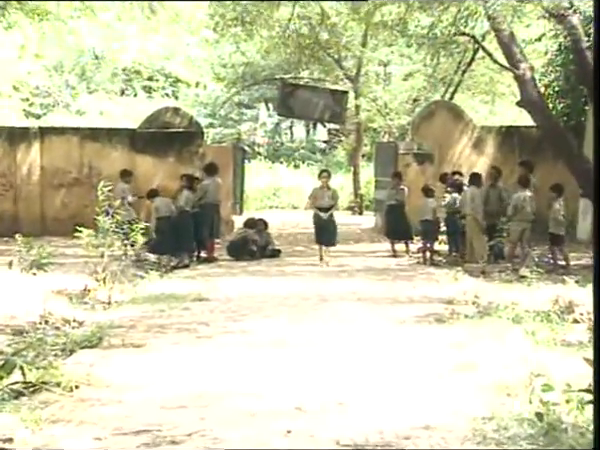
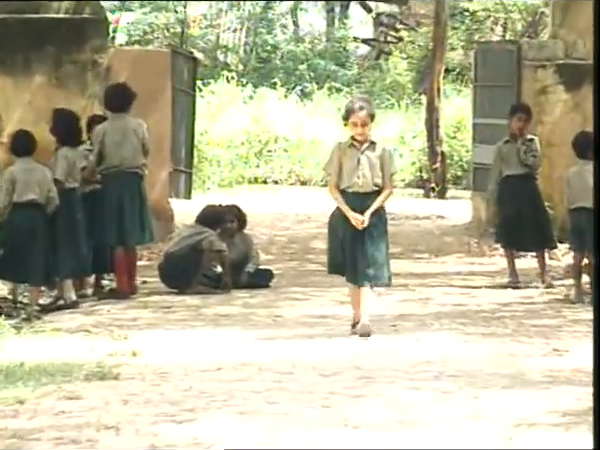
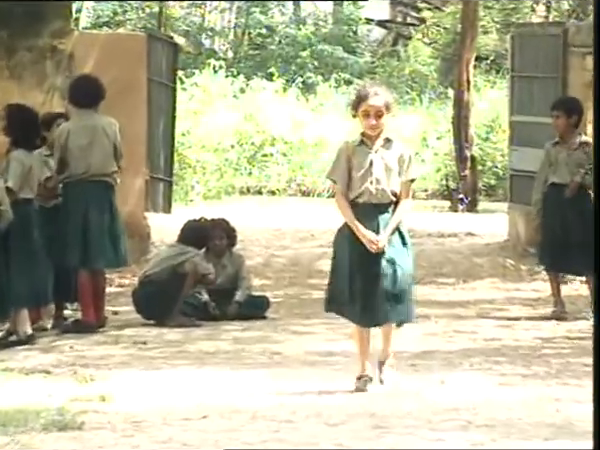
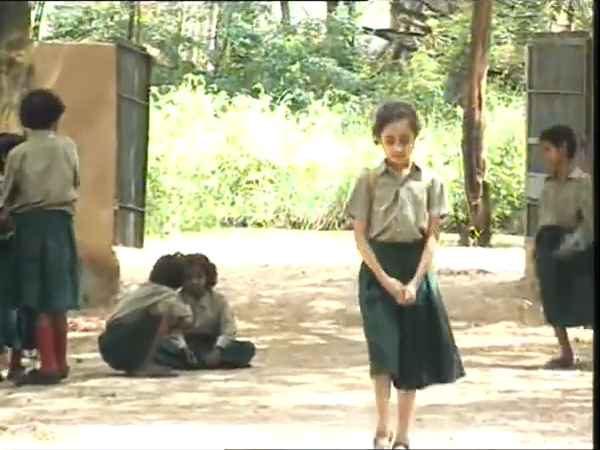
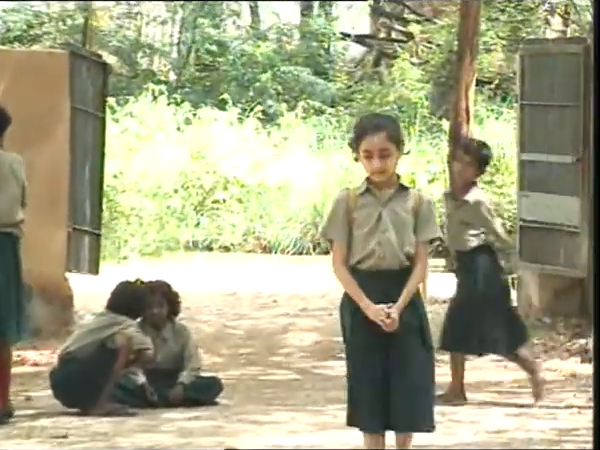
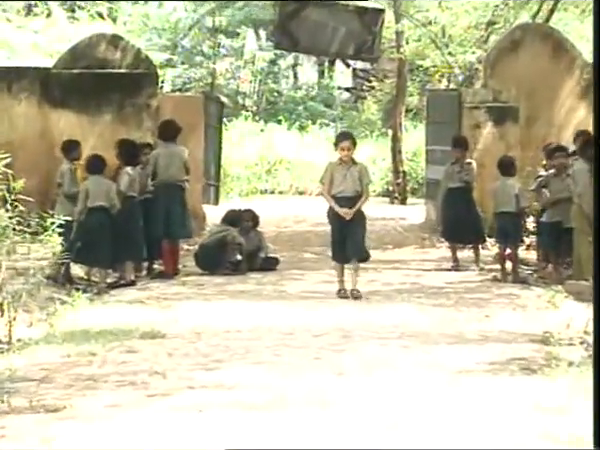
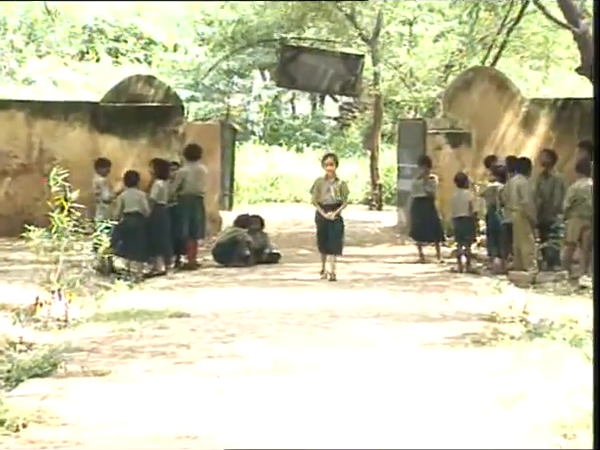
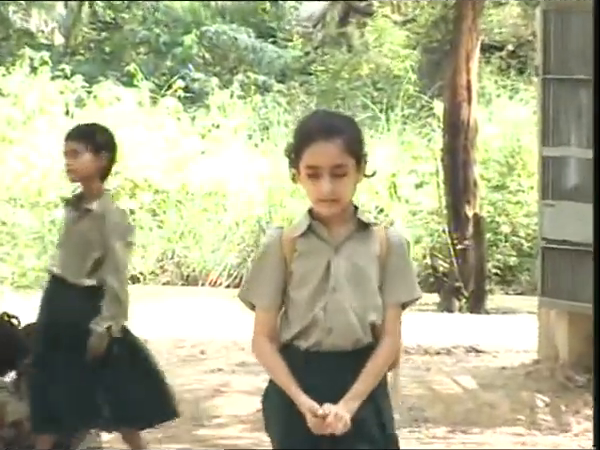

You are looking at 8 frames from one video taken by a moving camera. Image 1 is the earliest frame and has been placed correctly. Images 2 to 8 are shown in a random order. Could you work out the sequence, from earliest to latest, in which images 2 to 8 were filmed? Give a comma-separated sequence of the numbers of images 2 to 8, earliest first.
7, 6, 2, 3, 4, 5, 8
